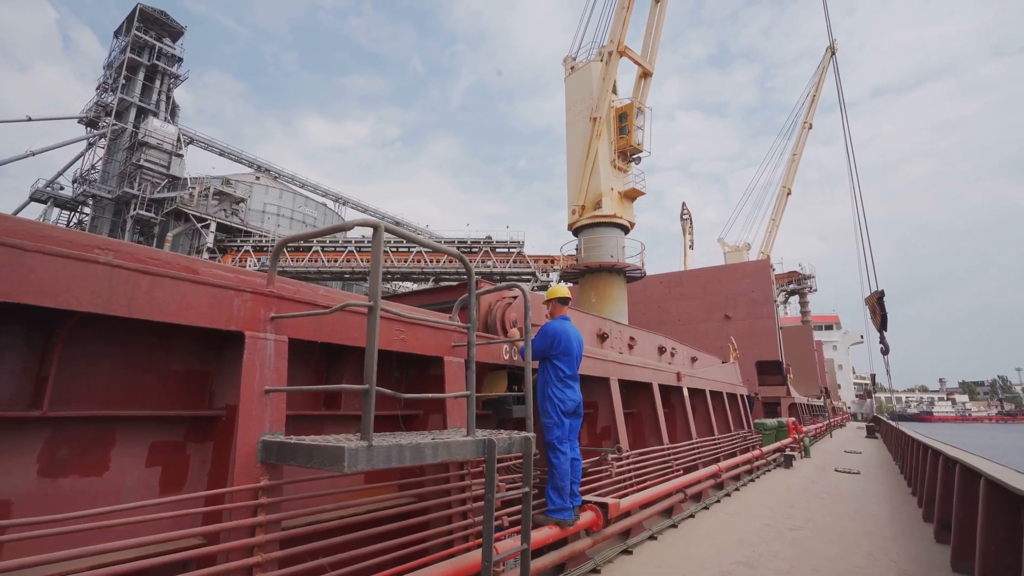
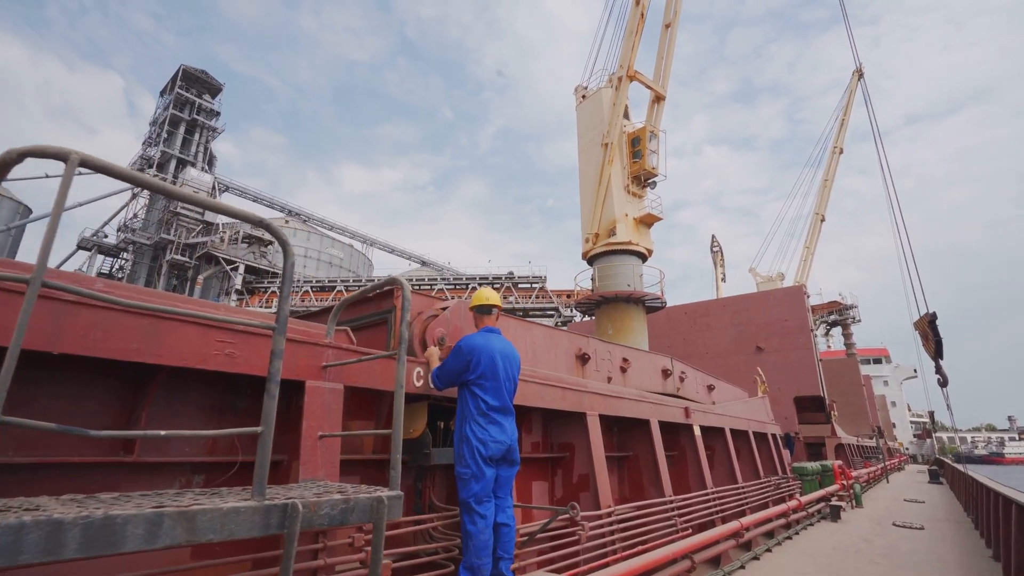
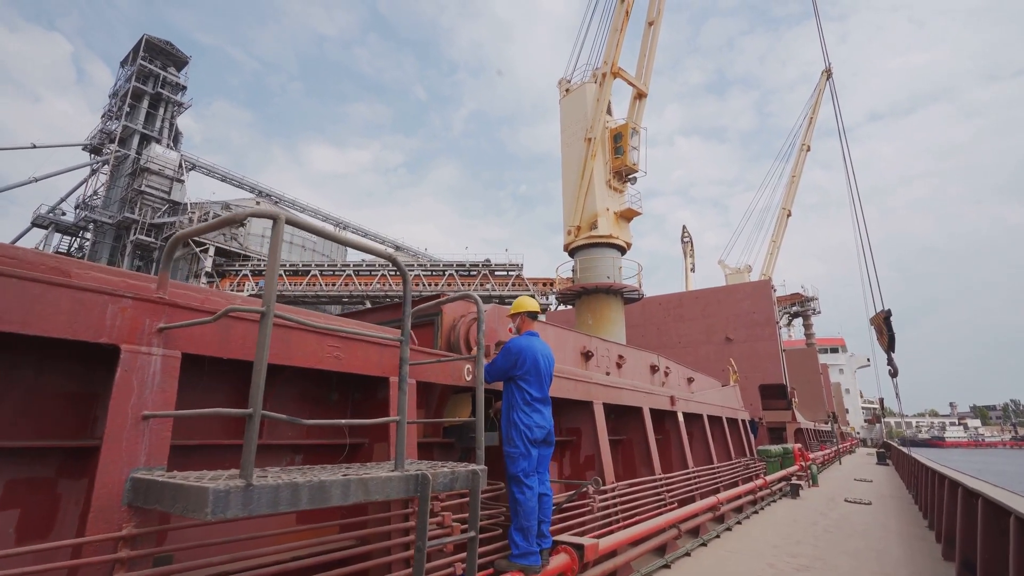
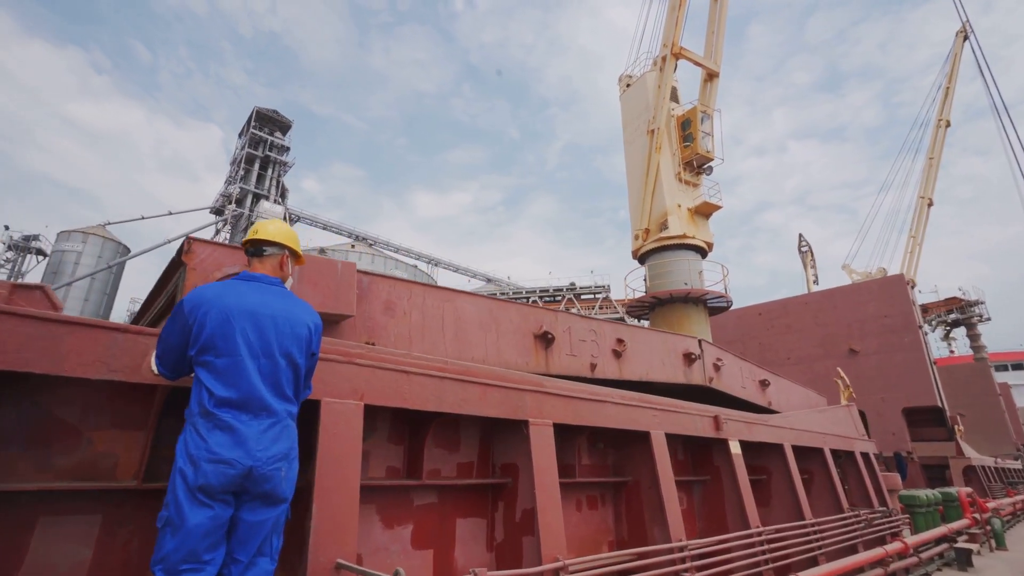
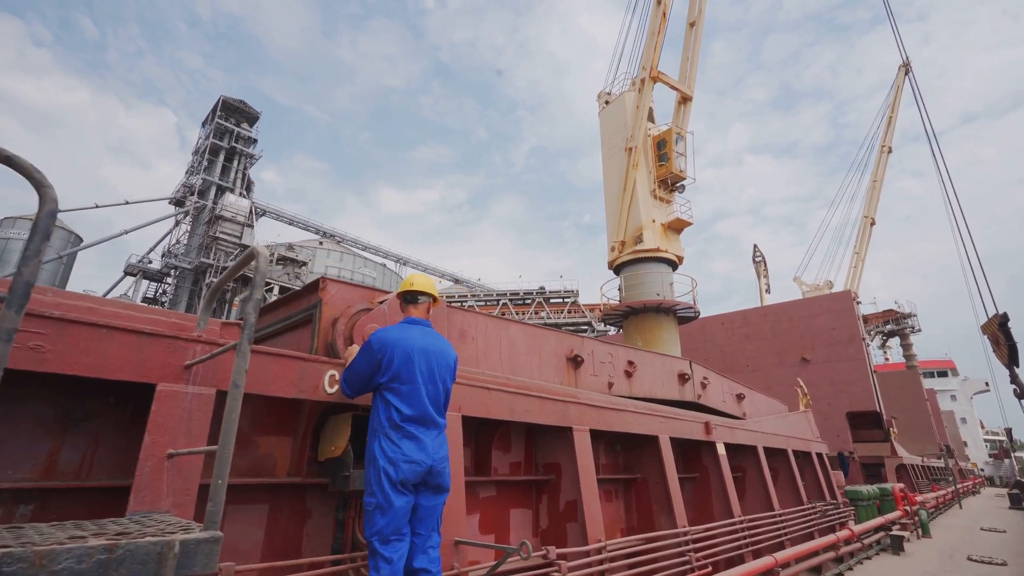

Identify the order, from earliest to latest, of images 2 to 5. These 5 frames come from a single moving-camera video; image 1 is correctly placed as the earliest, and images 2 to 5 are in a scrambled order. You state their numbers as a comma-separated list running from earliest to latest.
3, 2, 5, 4
